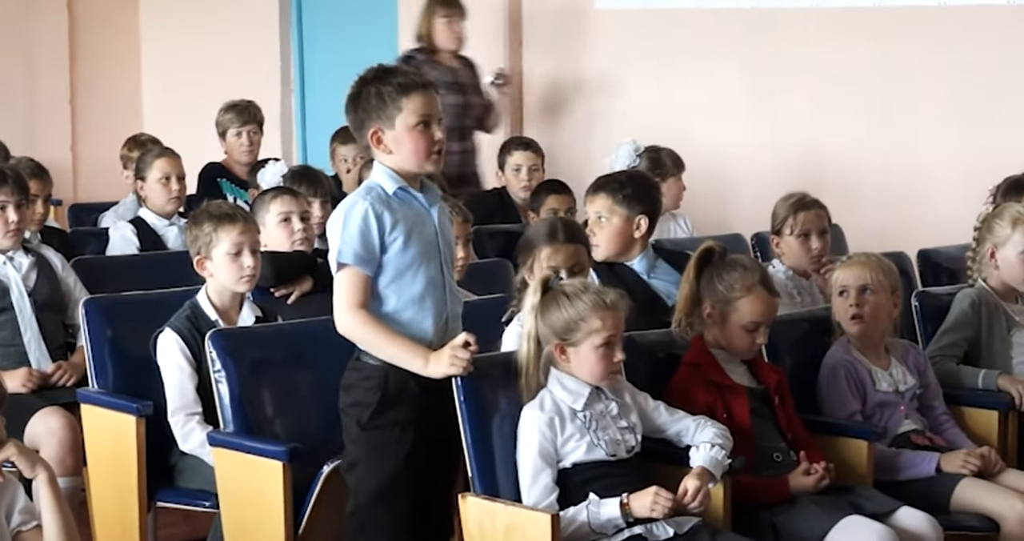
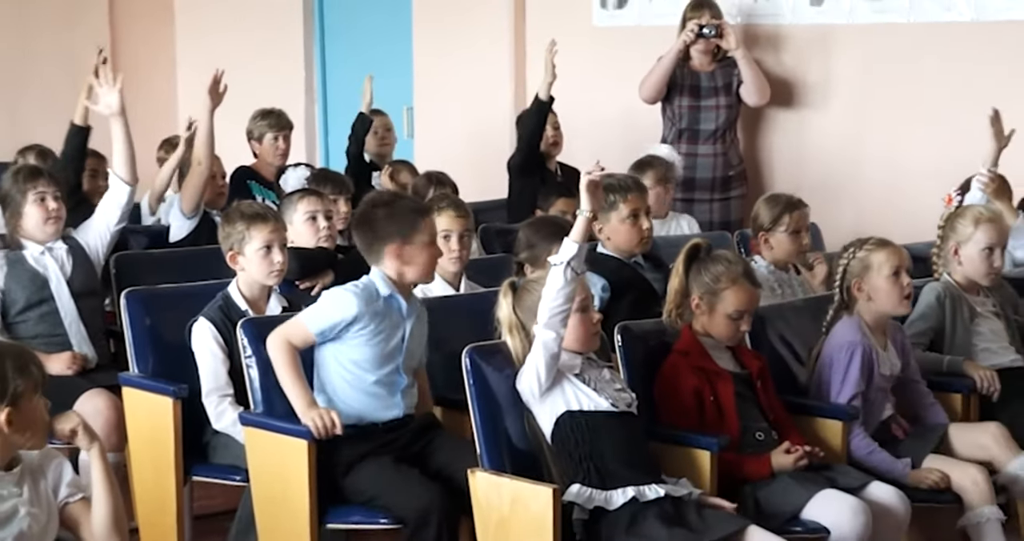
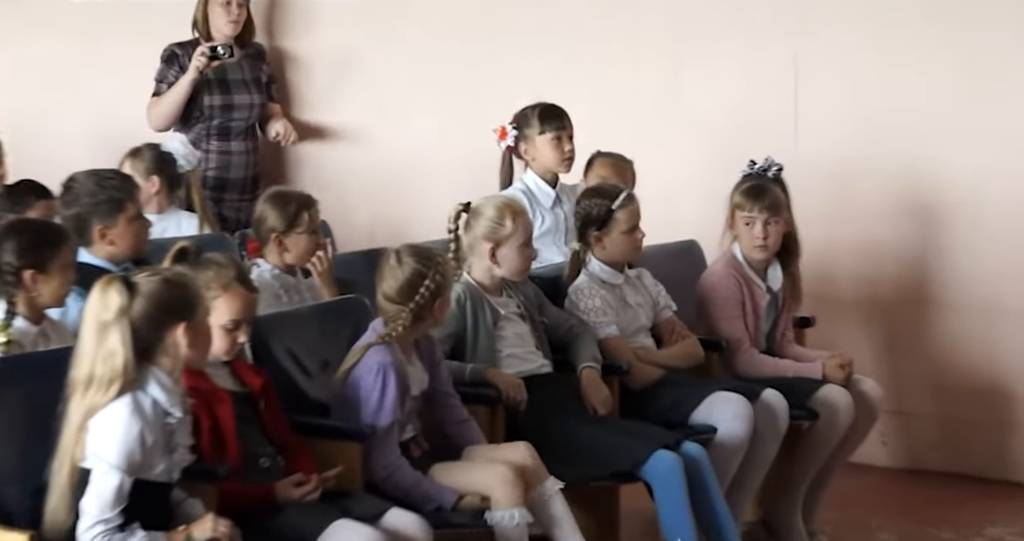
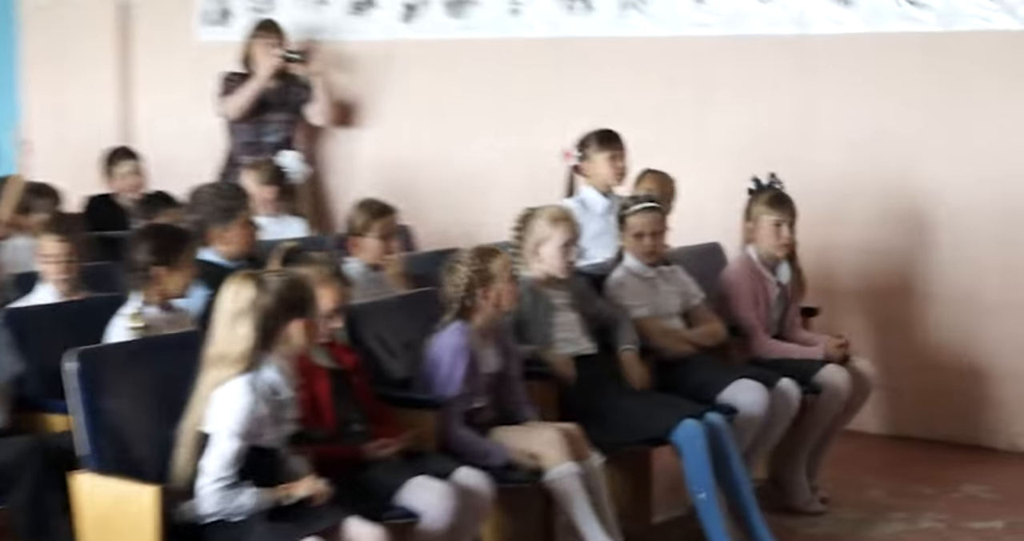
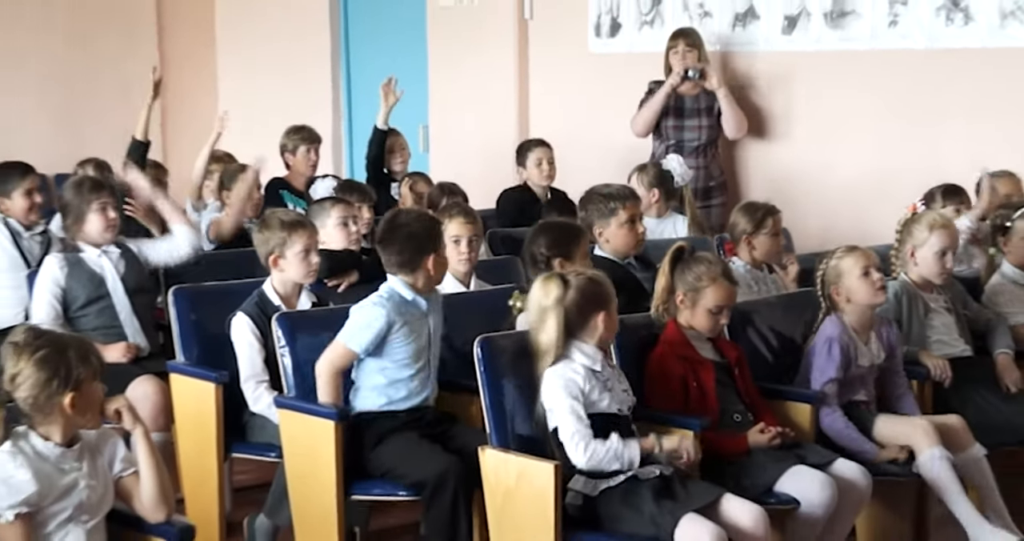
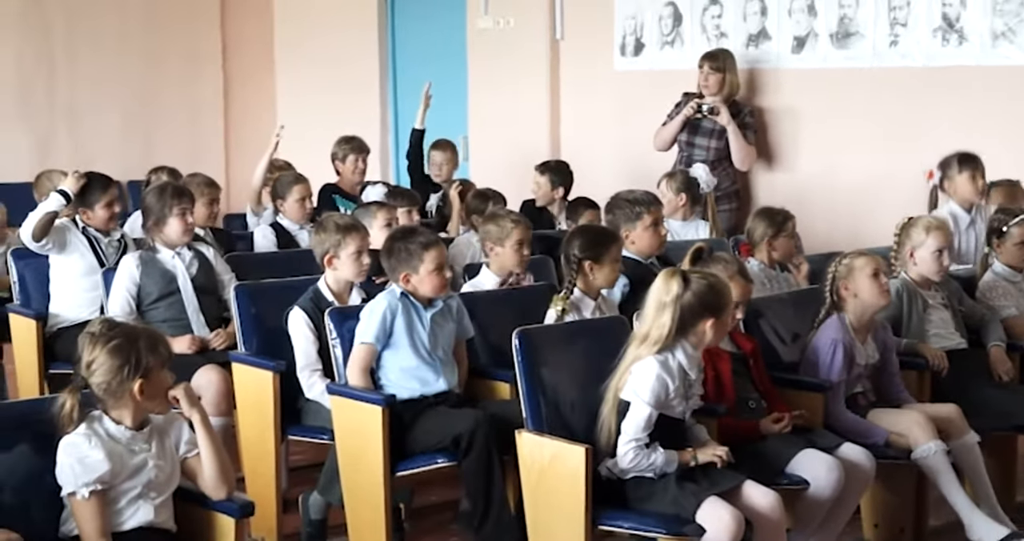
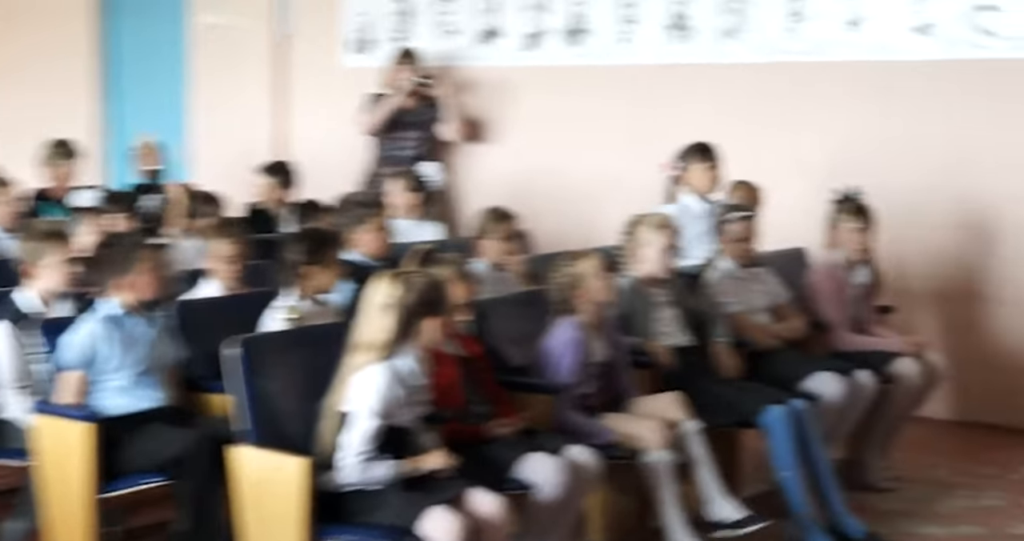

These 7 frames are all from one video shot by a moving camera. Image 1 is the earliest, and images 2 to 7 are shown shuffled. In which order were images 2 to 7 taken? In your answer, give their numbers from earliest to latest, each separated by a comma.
2, 5, 6, 7, 4, 3
